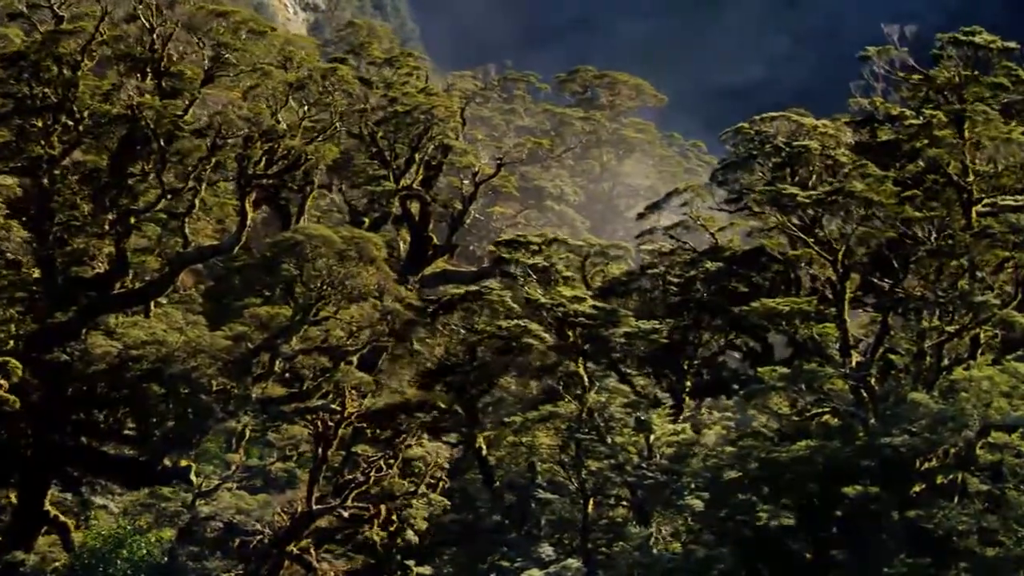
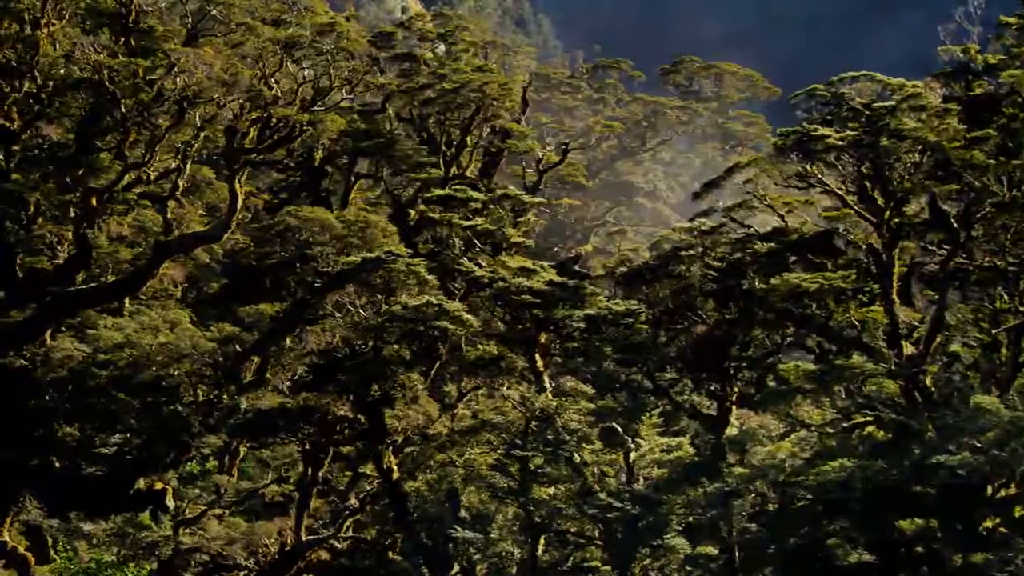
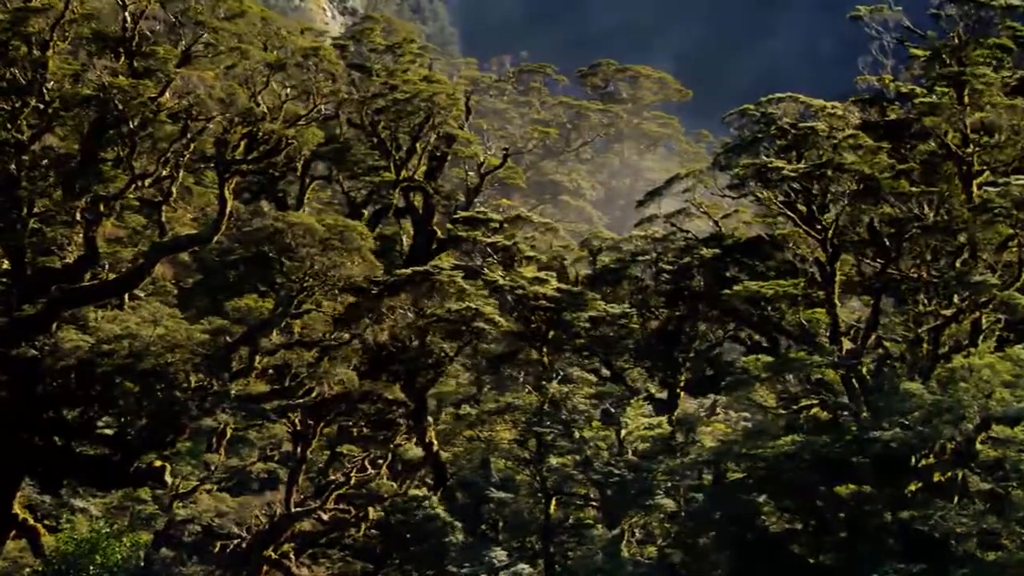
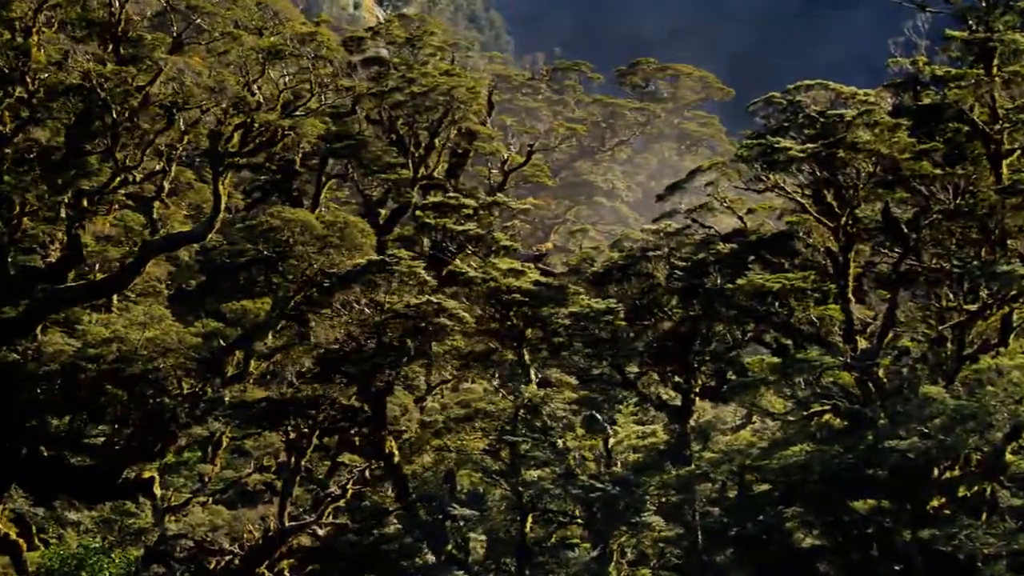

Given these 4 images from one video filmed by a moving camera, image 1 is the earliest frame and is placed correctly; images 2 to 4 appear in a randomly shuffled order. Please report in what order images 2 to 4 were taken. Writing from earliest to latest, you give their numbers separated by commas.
3, 4, 2
